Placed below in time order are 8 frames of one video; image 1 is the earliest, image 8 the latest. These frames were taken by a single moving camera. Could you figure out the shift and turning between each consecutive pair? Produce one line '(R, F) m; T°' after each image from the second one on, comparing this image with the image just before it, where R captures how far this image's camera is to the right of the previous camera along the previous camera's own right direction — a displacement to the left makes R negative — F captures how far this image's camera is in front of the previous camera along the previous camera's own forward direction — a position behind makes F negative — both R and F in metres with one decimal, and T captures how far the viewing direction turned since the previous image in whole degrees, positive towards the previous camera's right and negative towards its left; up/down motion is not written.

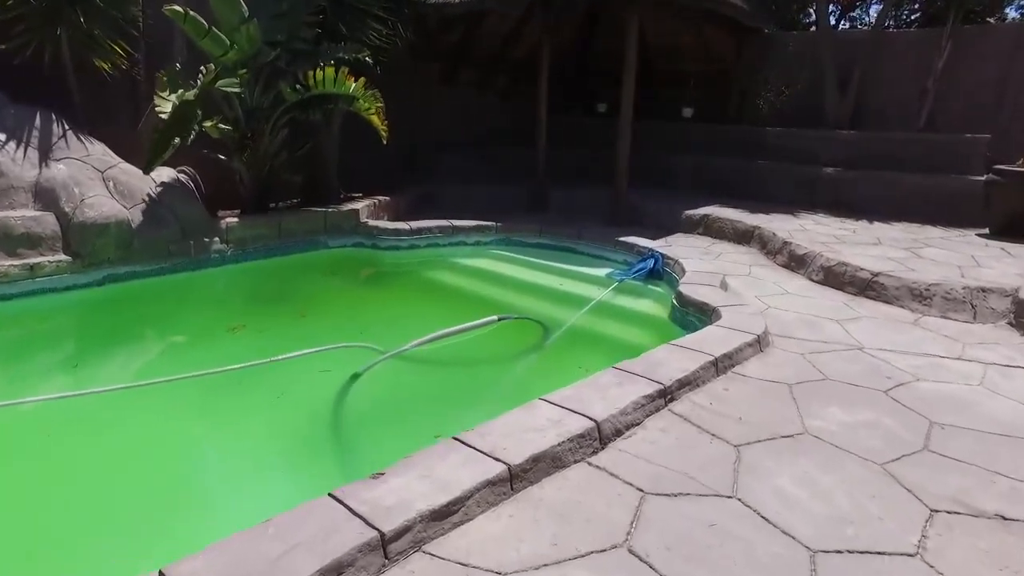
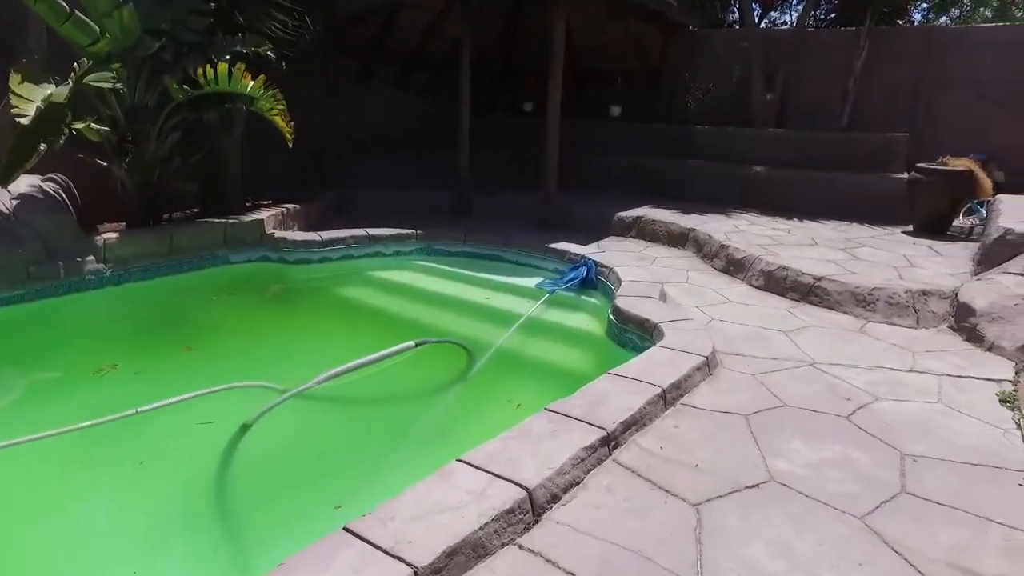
(+0.1, +0.5) m; +6°
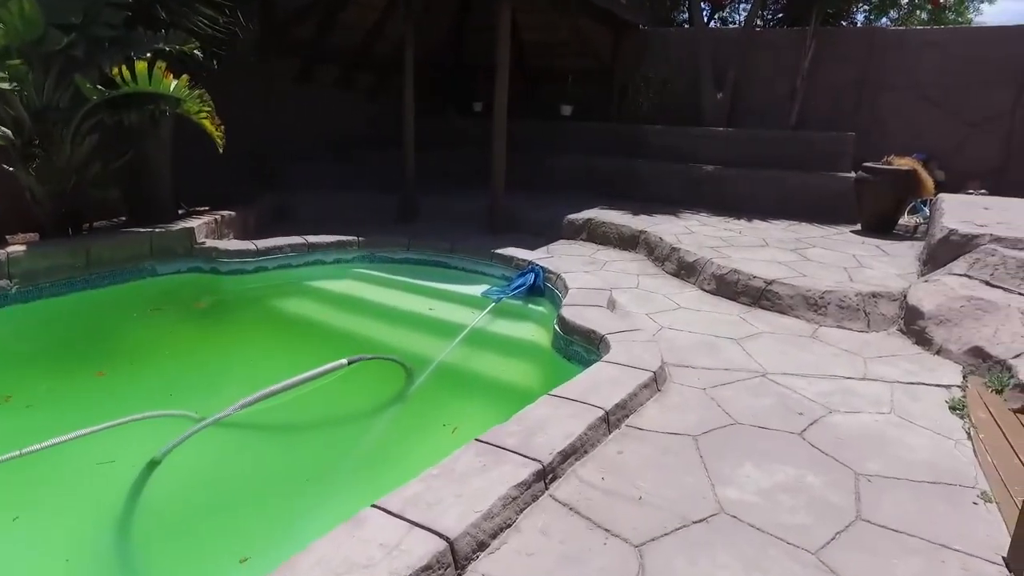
(+0.1, +0.2) m; +3°
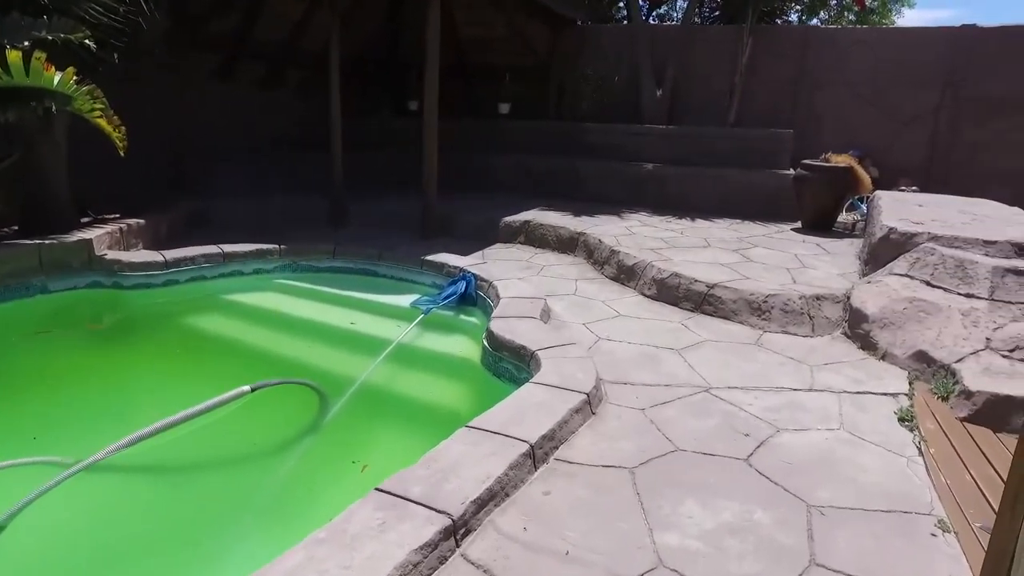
(+0.2, +0.3) m; +4°
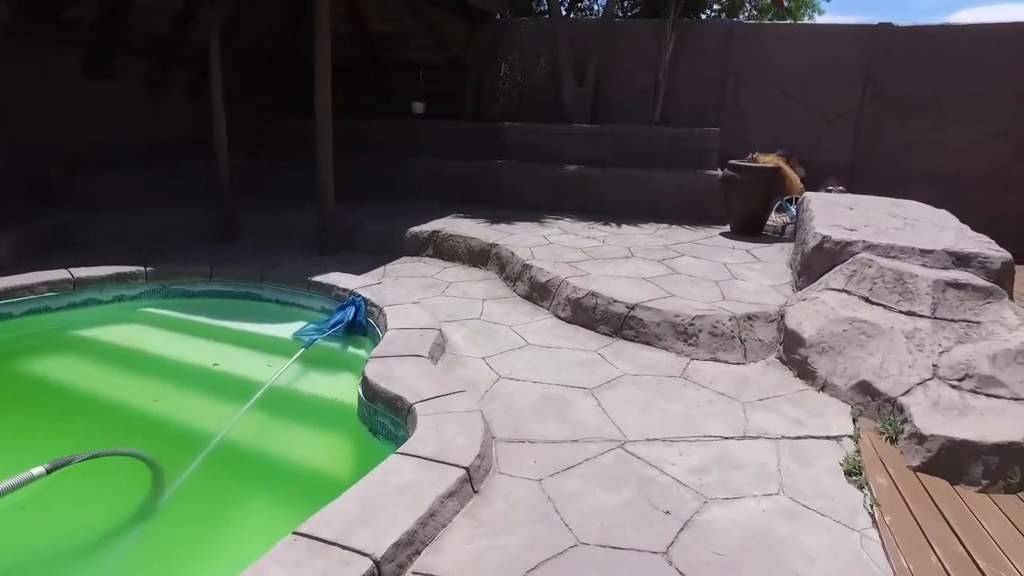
(+0.3, +0.6) m; +5°
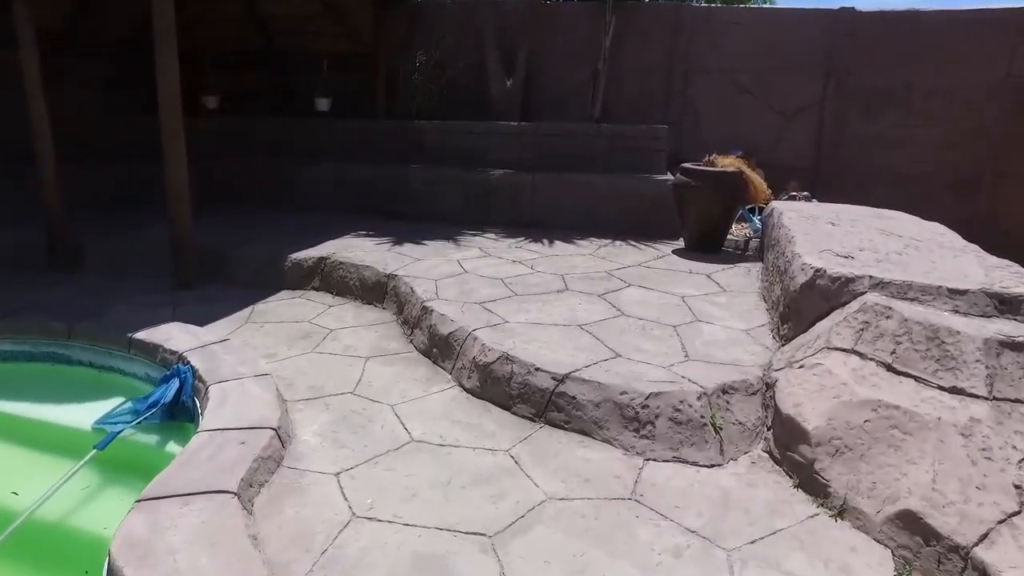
(+0.3, +1.1) m; +4°
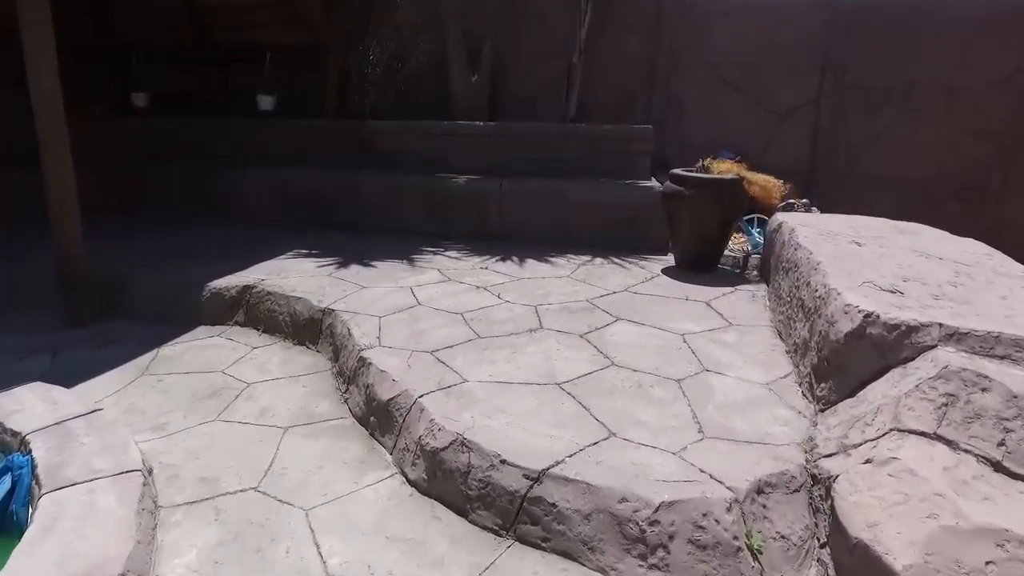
(+0.1, +0.7) m; +2°
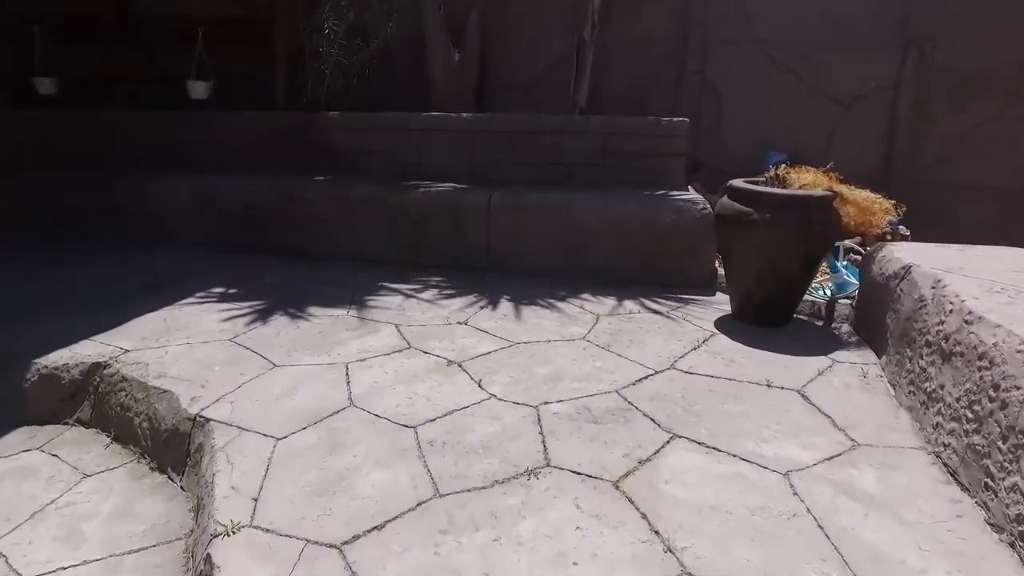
(0.0, +1.3) m; 0°
